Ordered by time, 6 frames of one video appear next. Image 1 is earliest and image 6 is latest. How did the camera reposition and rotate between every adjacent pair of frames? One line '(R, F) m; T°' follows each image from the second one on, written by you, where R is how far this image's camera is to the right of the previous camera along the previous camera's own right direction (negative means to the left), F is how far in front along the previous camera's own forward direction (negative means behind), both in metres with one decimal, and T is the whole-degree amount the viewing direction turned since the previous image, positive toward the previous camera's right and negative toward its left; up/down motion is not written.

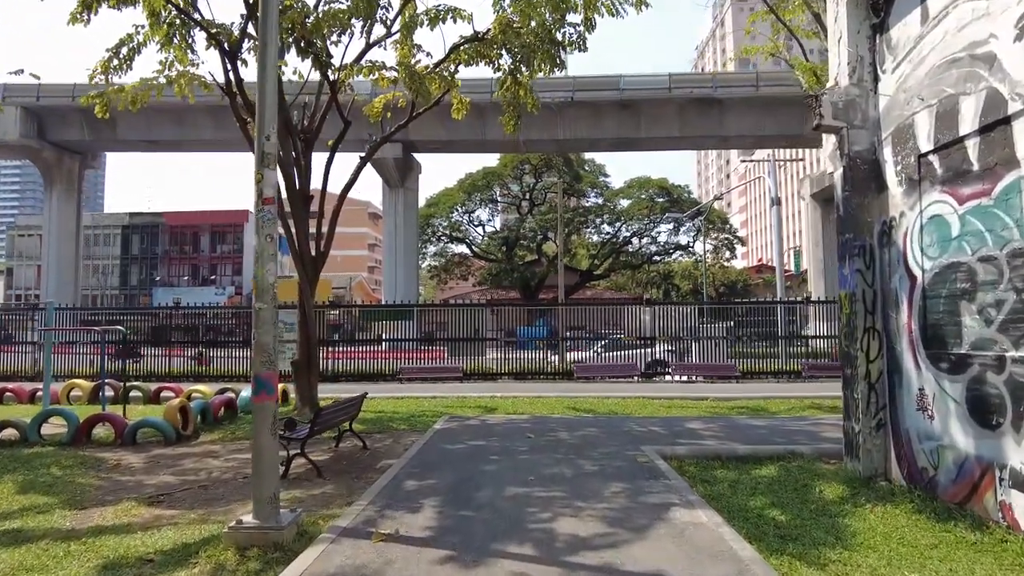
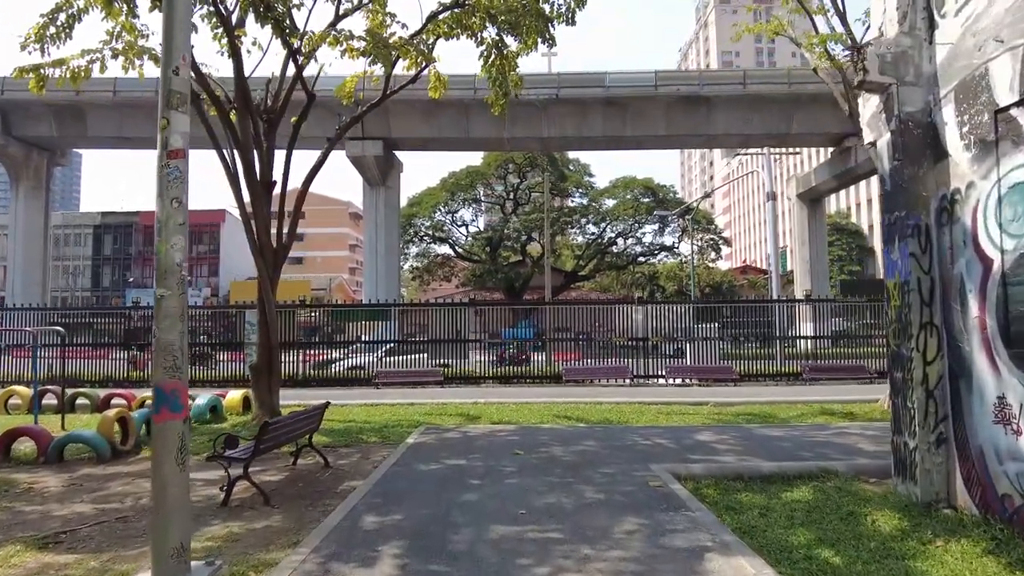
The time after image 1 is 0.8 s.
(0.0, +1.2) m; +1°
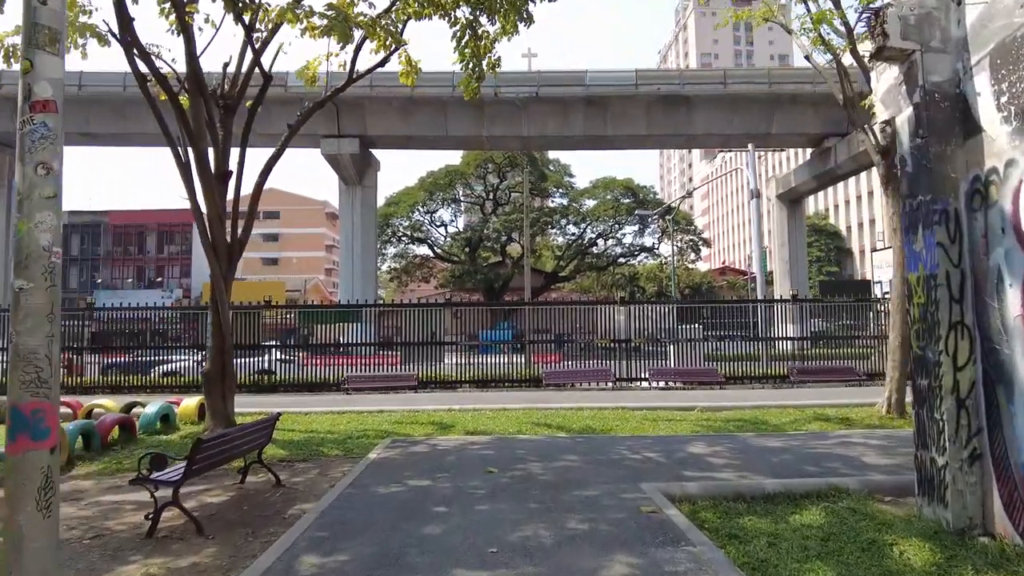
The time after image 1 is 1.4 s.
(+0.1, +0.8) m; +2°
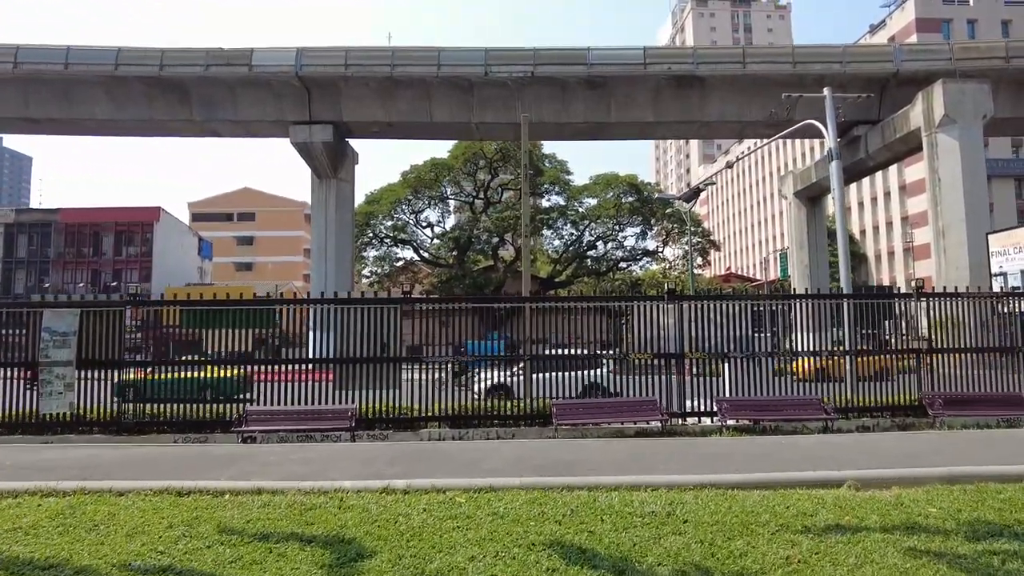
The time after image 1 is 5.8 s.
(0.0, +6.0) m; +1°
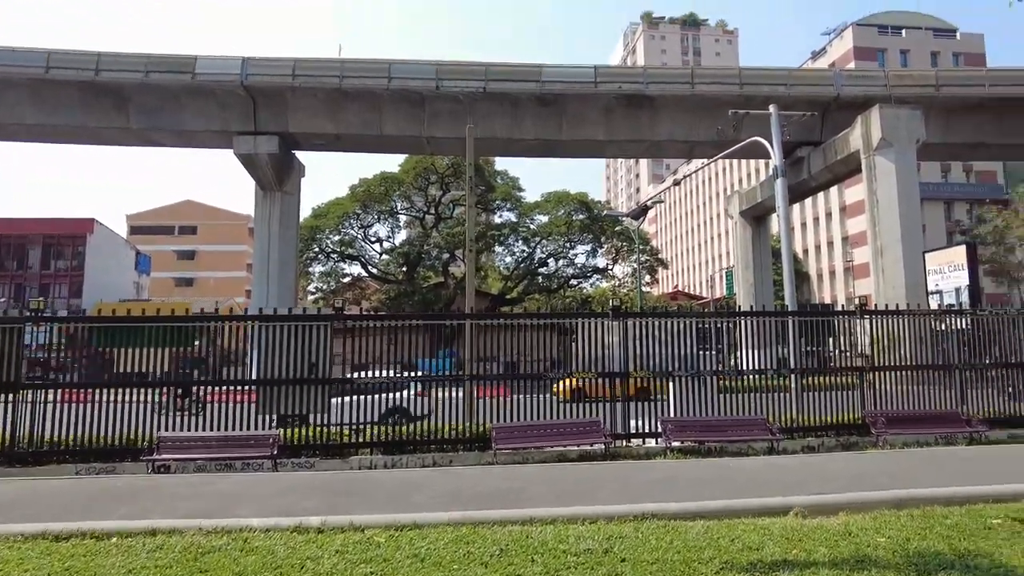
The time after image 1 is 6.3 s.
(+0.2, +0.5) m; +4°
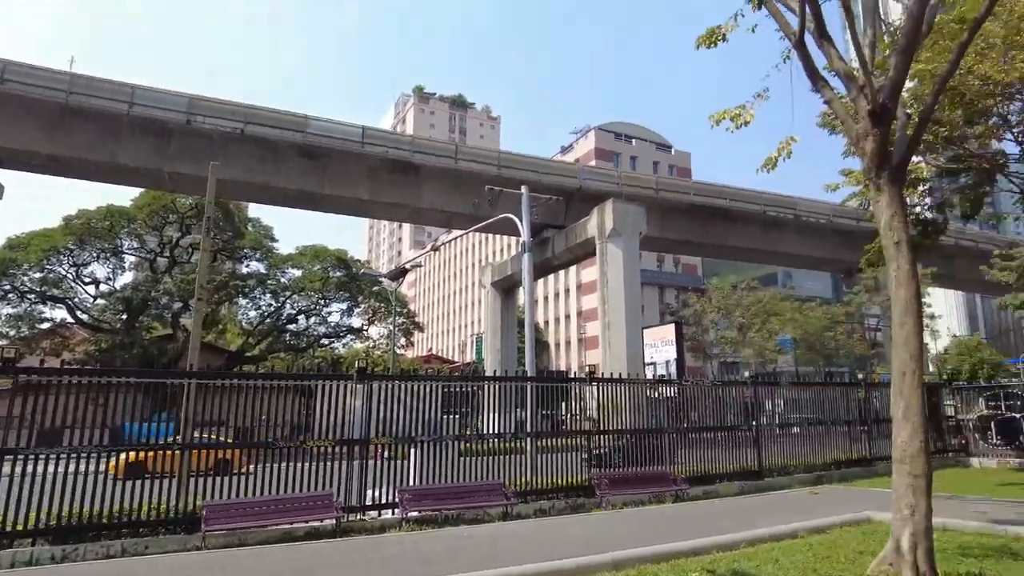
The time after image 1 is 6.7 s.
(+0.2, +0.3) m; +20°
